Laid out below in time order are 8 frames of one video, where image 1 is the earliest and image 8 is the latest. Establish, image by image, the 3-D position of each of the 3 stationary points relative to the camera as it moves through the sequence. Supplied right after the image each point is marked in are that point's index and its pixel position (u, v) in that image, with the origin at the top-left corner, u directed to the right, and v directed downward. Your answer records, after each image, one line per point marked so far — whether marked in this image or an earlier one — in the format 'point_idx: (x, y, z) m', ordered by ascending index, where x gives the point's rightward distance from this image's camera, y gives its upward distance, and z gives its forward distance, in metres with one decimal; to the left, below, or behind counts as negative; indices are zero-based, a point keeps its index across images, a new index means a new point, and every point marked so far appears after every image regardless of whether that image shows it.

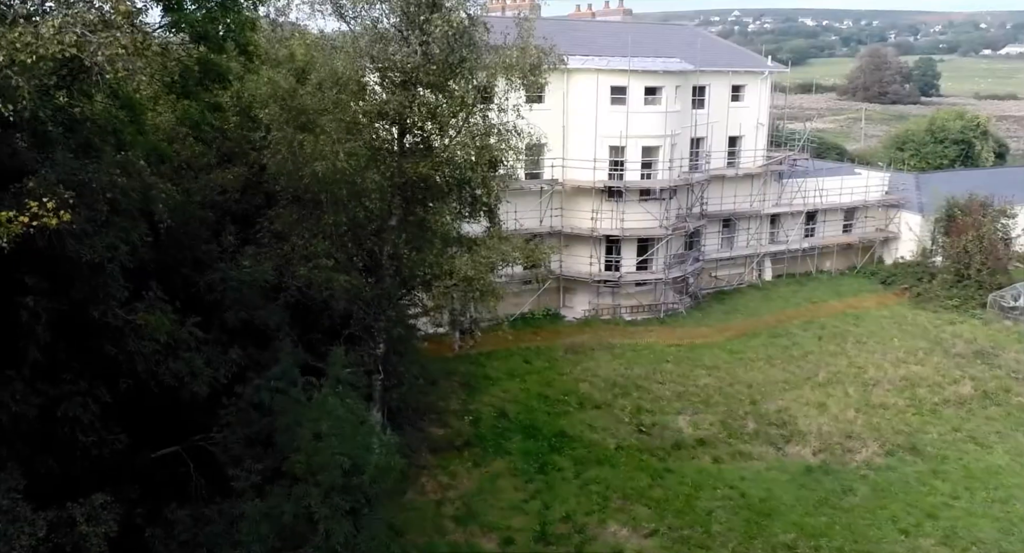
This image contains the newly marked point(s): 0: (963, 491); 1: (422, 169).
0: (+10.4, -4.9, +18.1) m
1: (-1.6, +1.8, +13.8) m
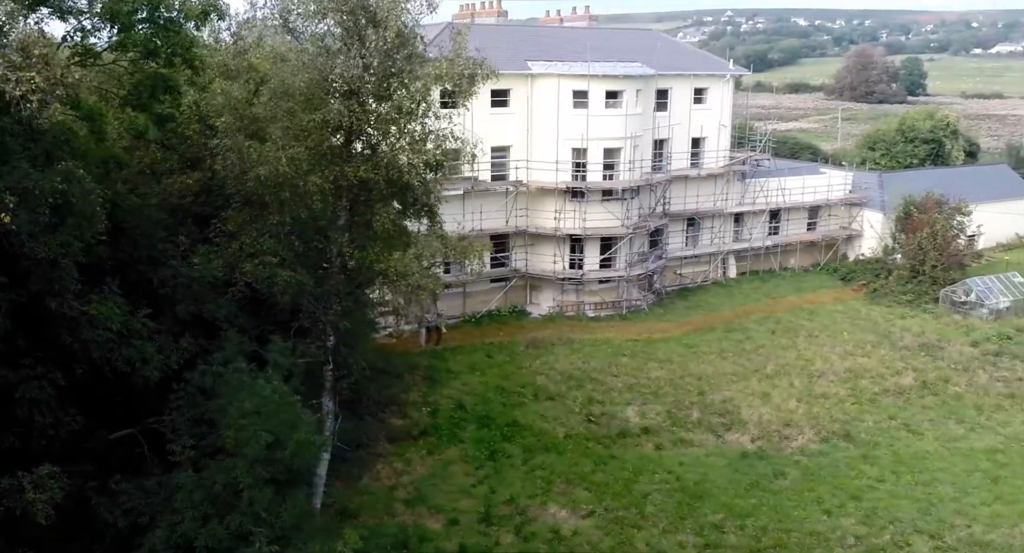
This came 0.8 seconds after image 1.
0: (+9.2, -4.8, +19.2) m
1: (-2.9, +1.9, +14.8) m
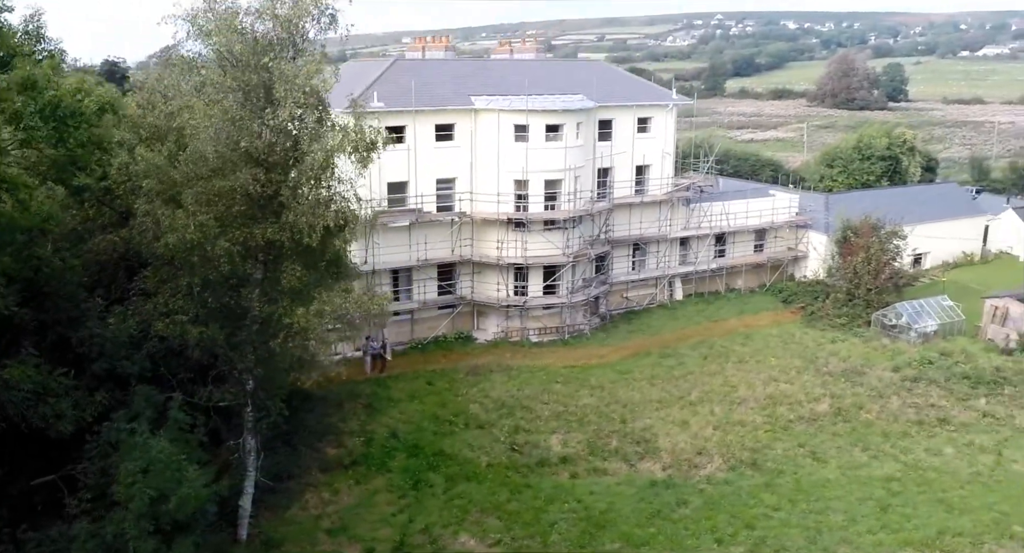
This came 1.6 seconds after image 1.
0: (+7.1, -5.8, +20.4) m
1: (-5.0, +0.8, +16.0) m
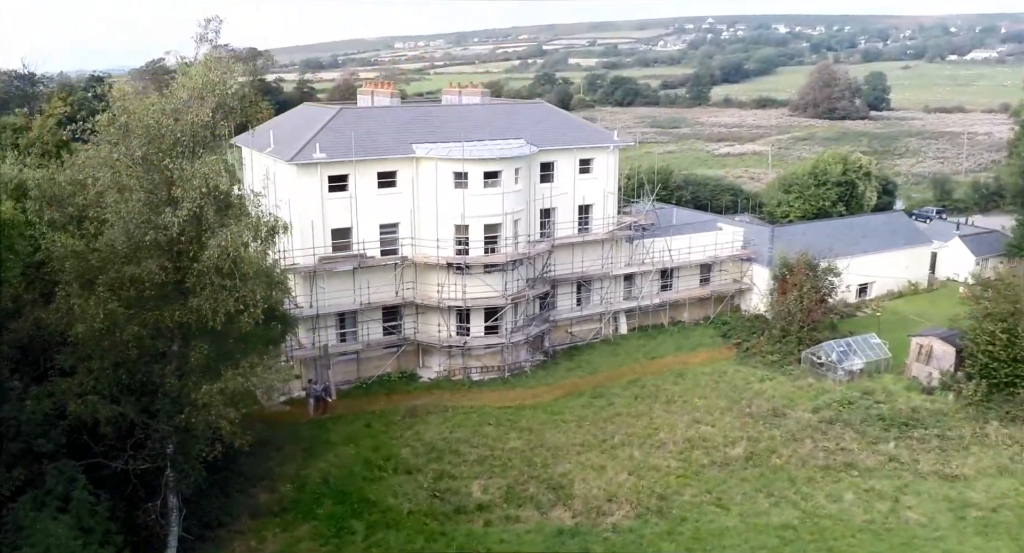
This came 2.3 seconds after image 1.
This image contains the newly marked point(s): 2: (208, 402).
0: (+4.7, -7.5, +21.6) m
1: (-7.4, -0.9, +17.2) m
2: (-6.7, -2.8, +17.3) m
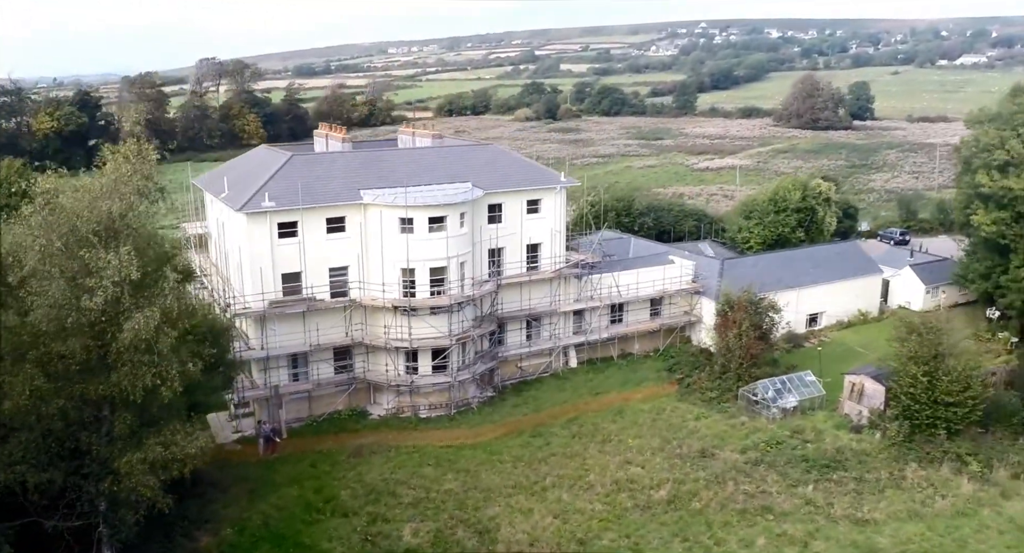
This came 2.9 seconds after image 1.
0: (+2.4, -9.3, +22.8) m
1: (-9.7, -2.7, +18.4) m
2: (-9.0, -4.6, +18.5) m
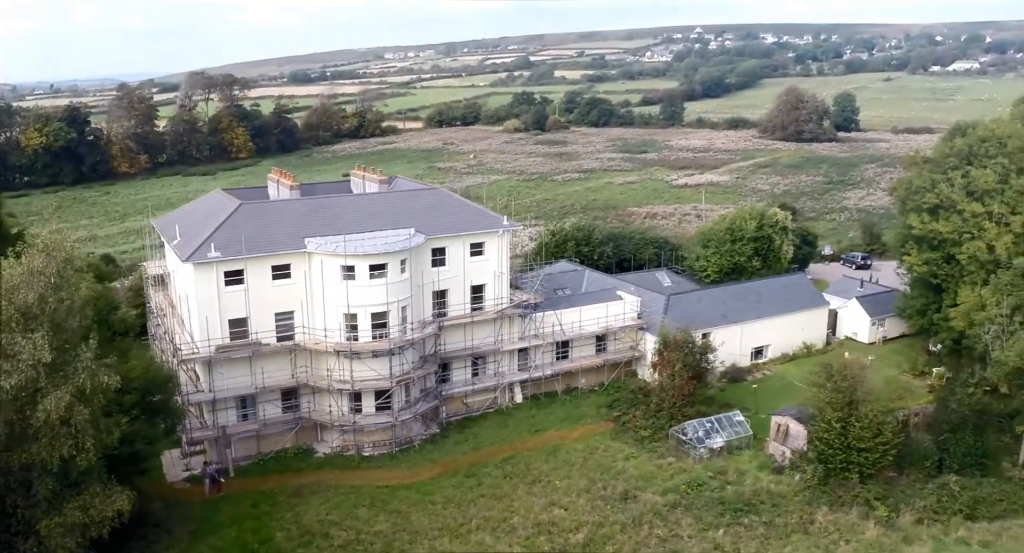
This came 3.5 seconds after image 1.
0: (-0.4, -11.3, +24.3) m
1: (-12.5, -4.7, +19.9) m
2: (-11.8, -6.6, +20.0) m
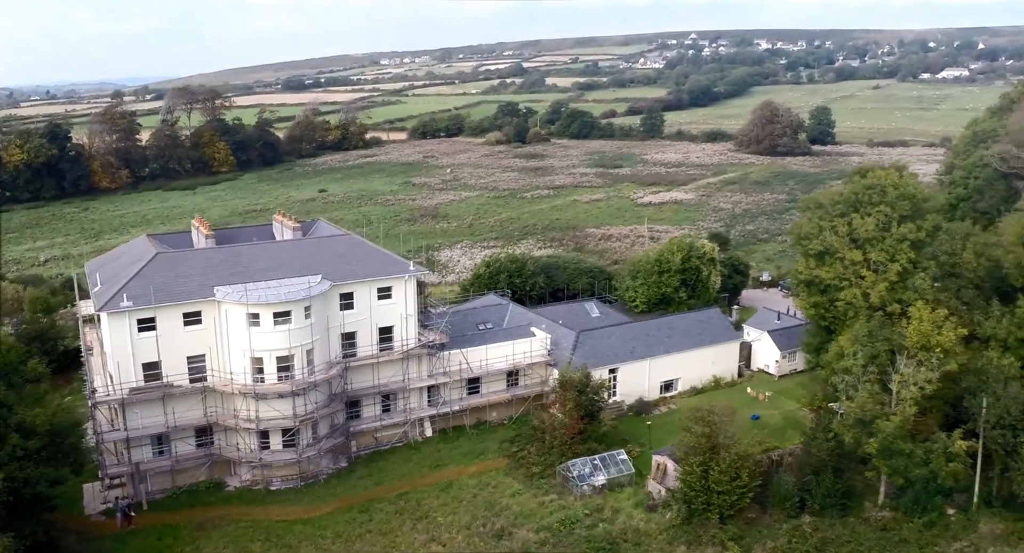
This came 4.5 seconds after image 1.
0: (-5.4, -13.5, +26.6) m
1: (-17.6, -7.0, +22.5) m
2: (-16.9, -8.8, +22.5) m
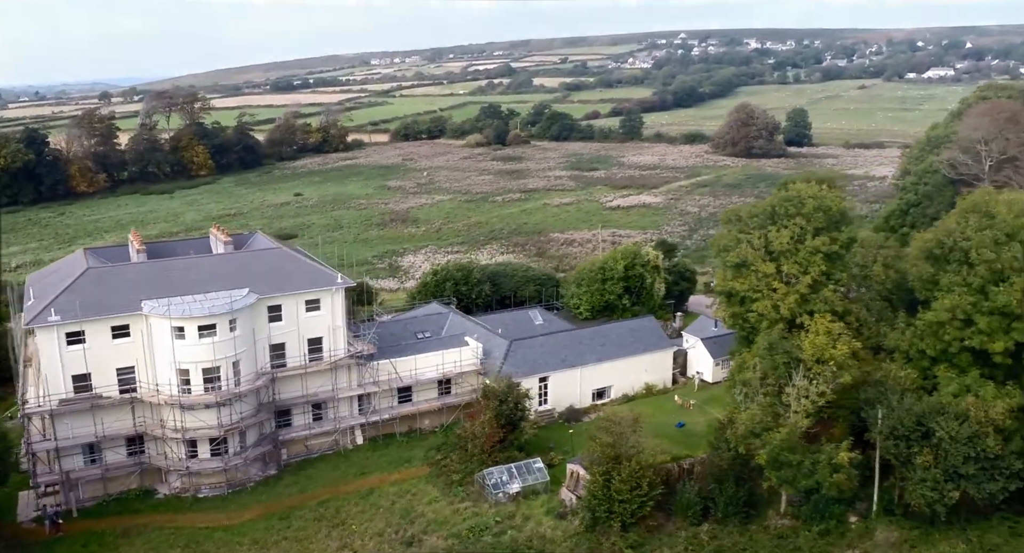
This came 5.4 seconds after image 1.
0: (-9.4, -14.2, +27.8) m
1: (-21.7, -7.7, +23.7) m
2: (-21.0, -9.6, +23.8) m
